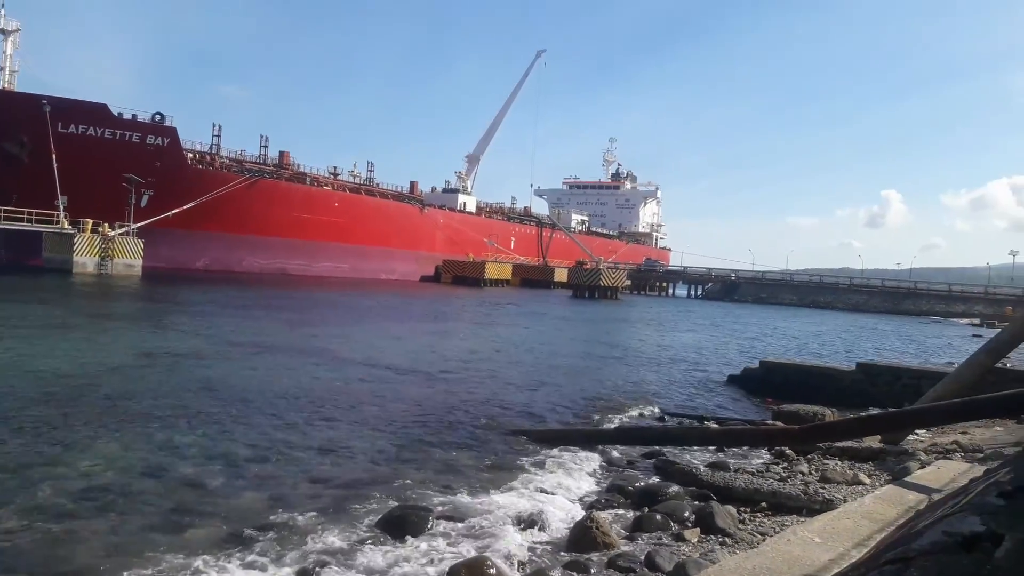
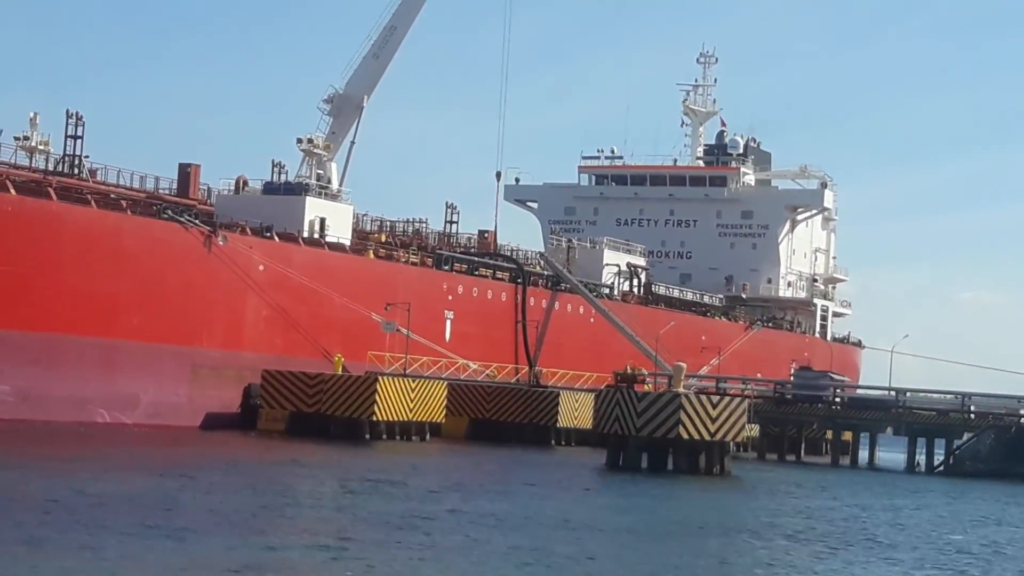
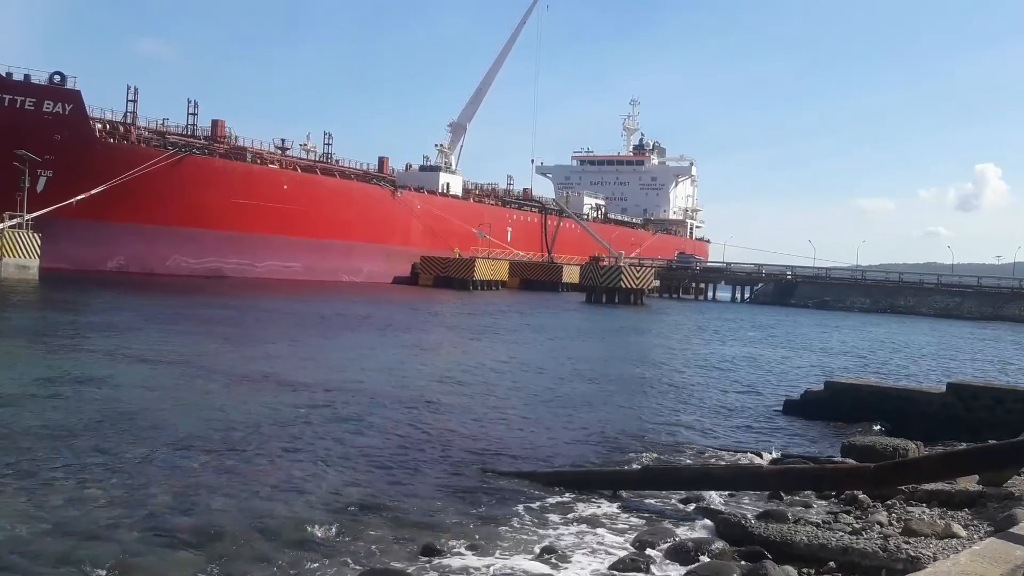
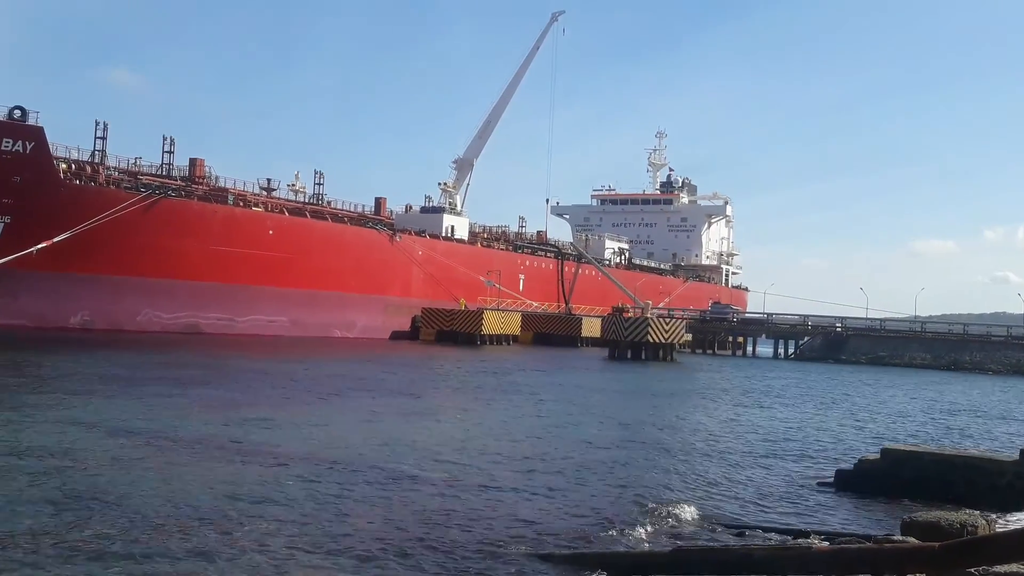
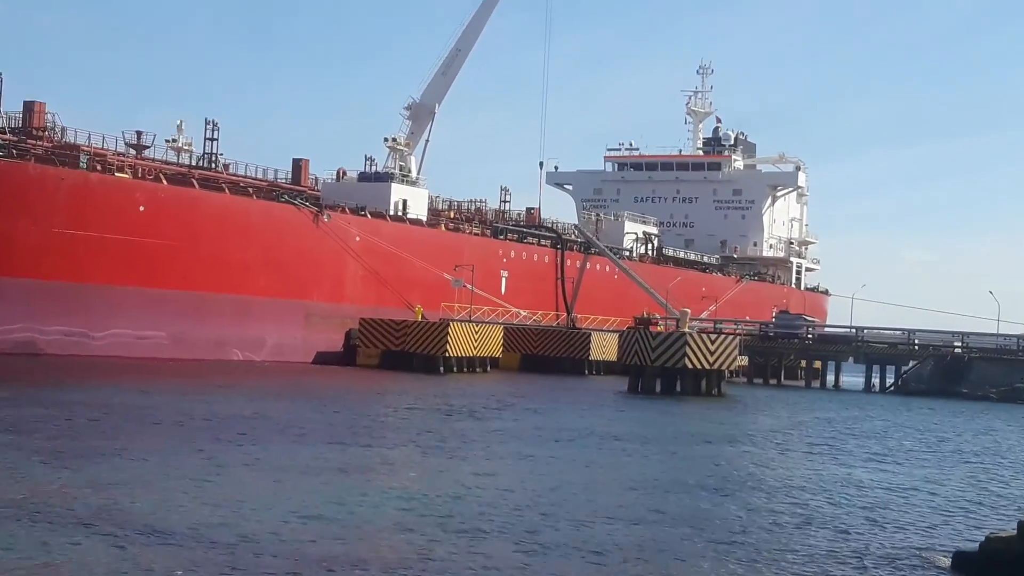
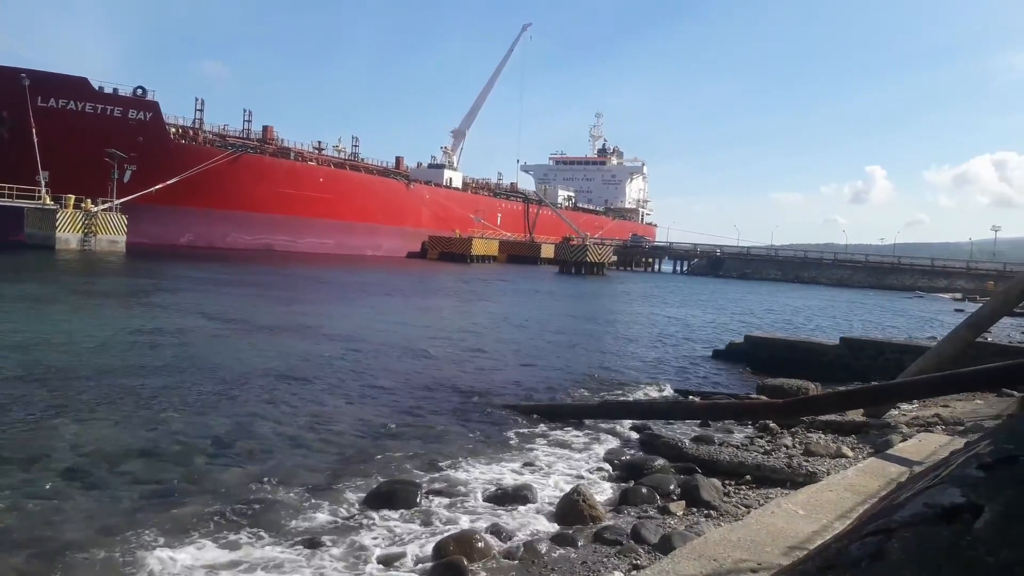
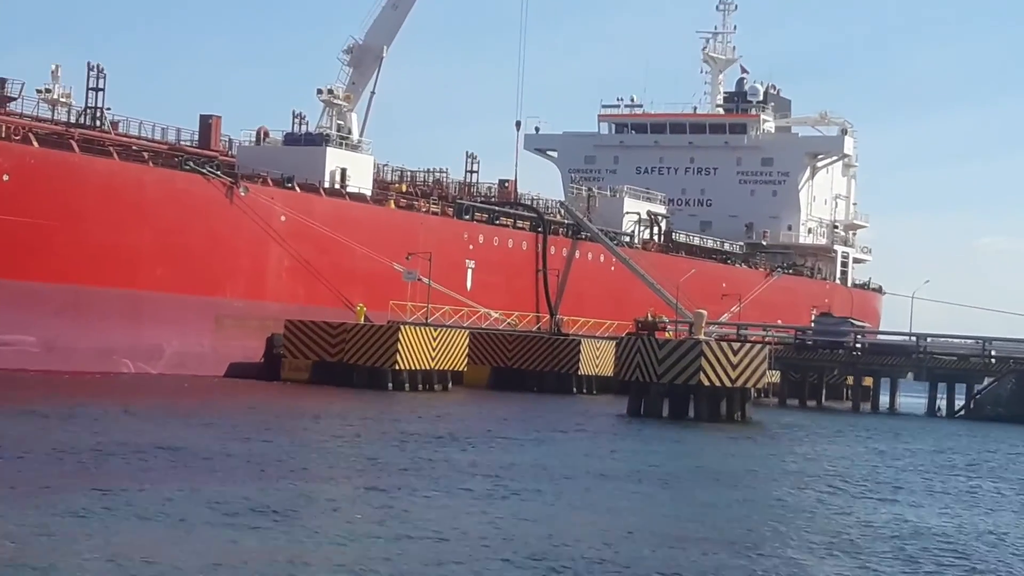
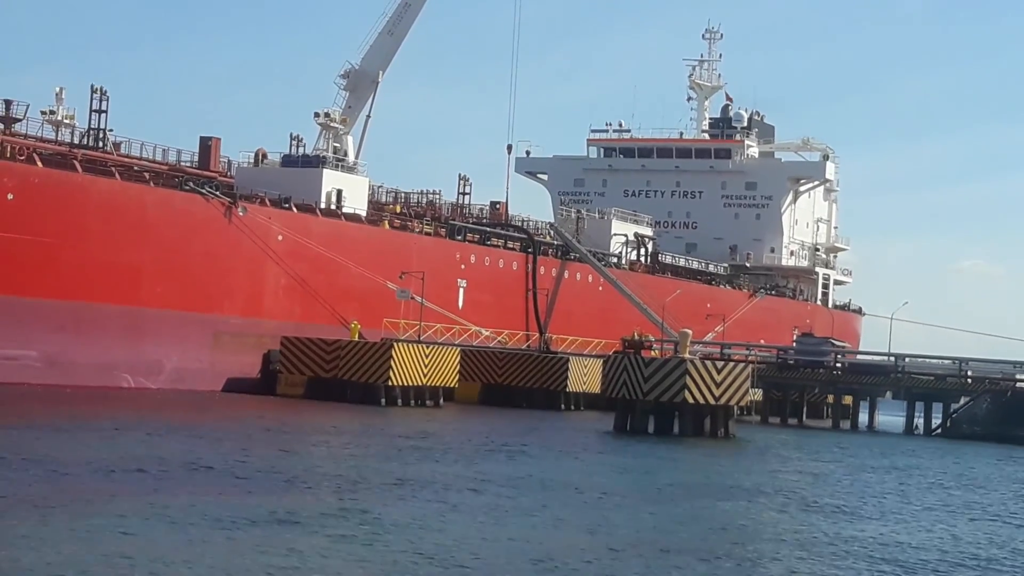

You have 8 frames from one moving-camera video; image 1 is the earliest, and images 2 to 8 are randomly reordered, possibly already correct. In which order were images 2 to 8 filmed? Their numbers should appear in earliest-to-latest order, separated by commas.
6, 3, 4, 5, 7, 2, 8
